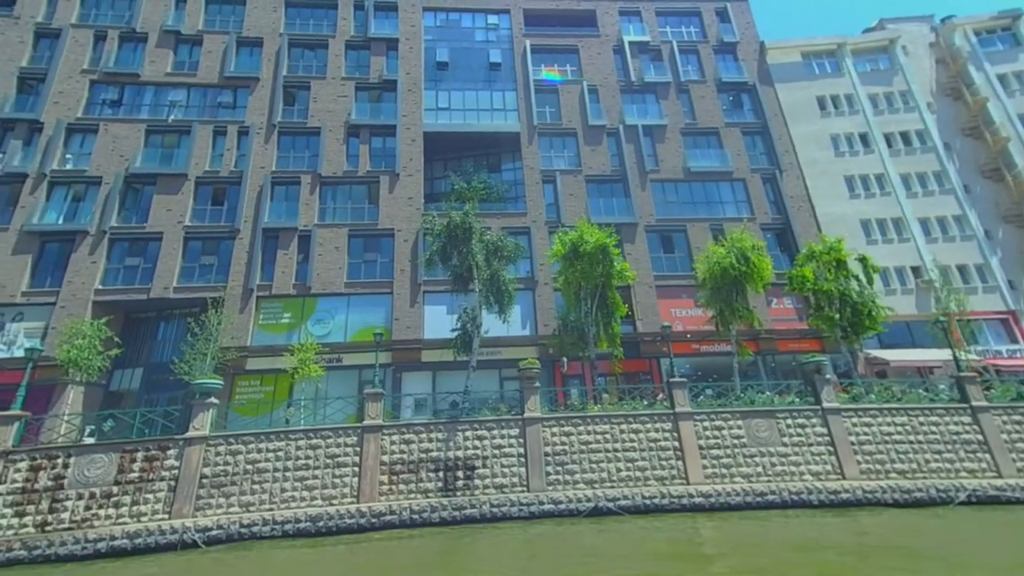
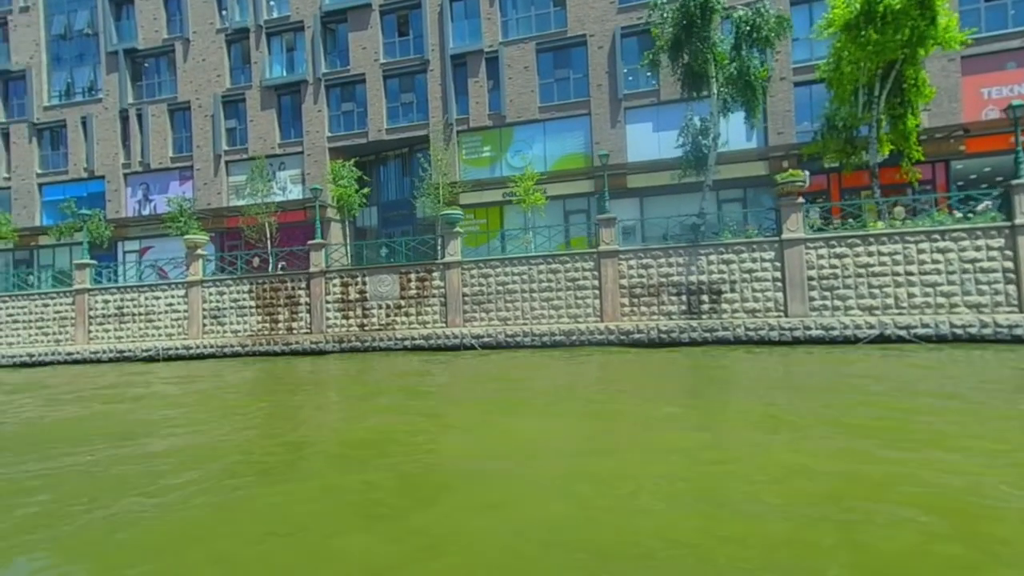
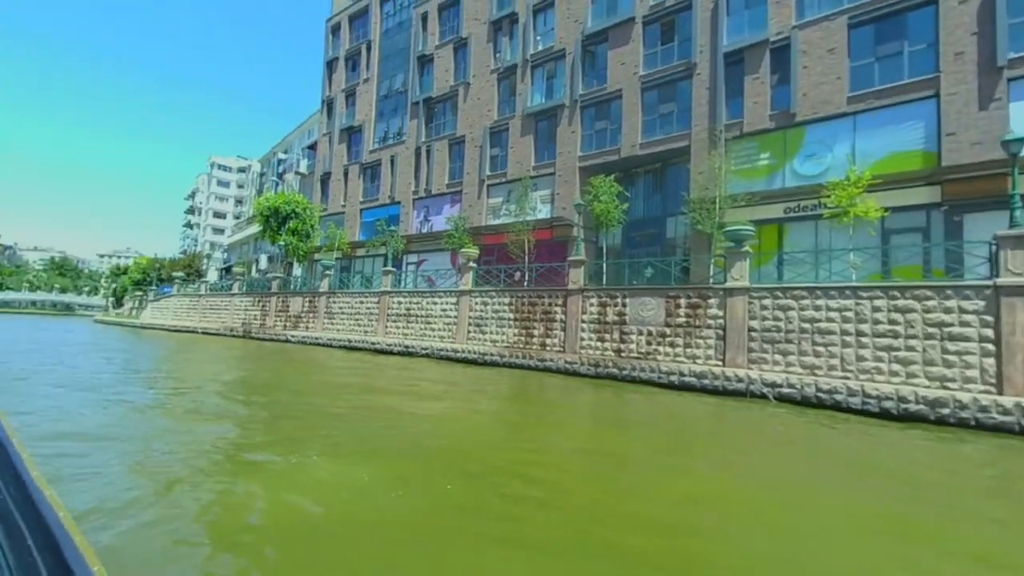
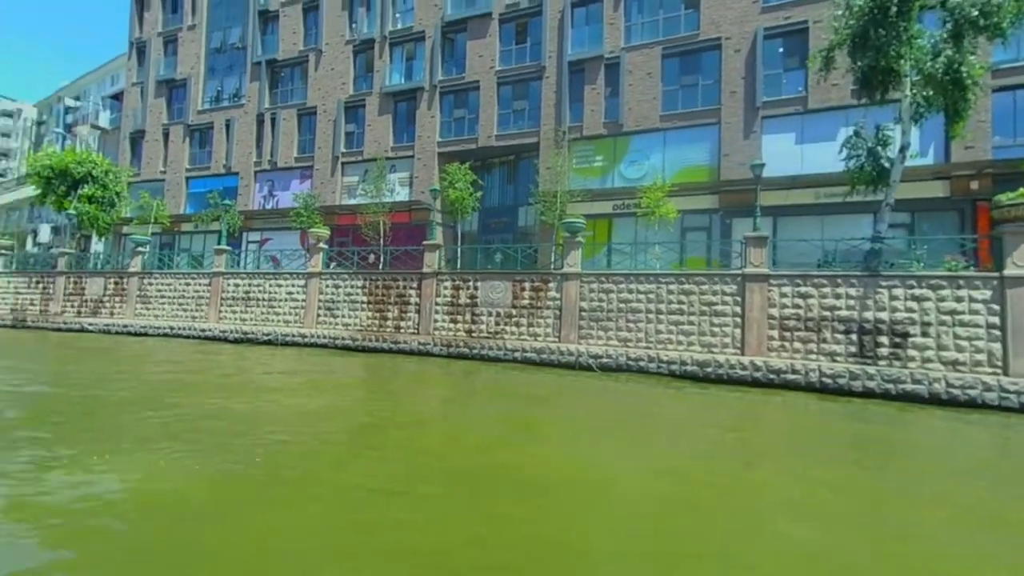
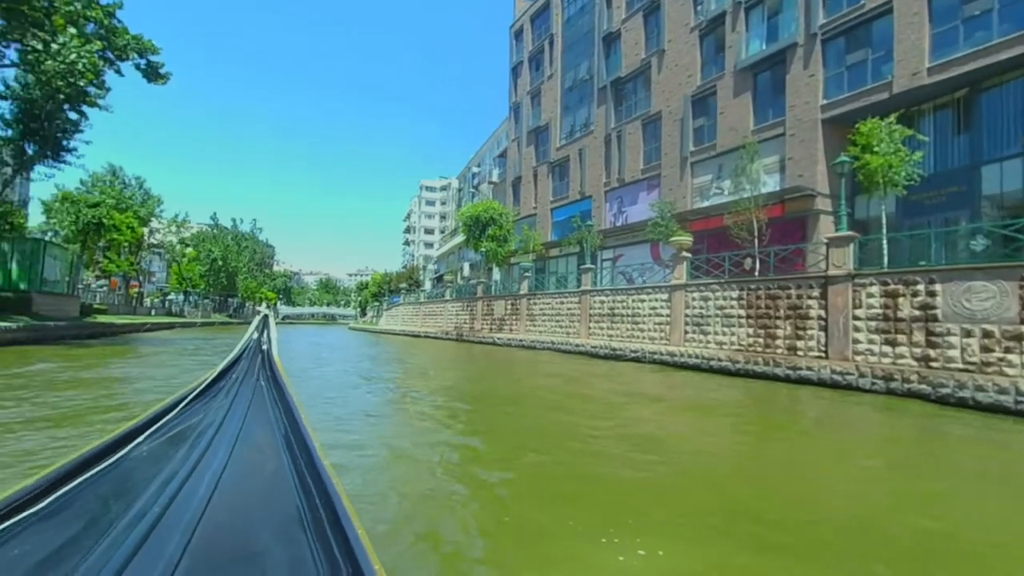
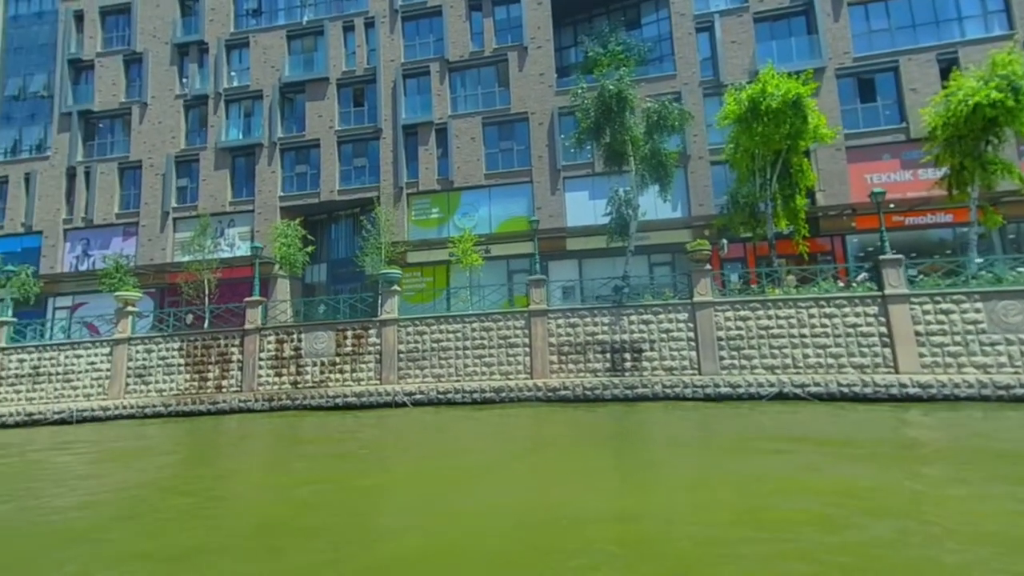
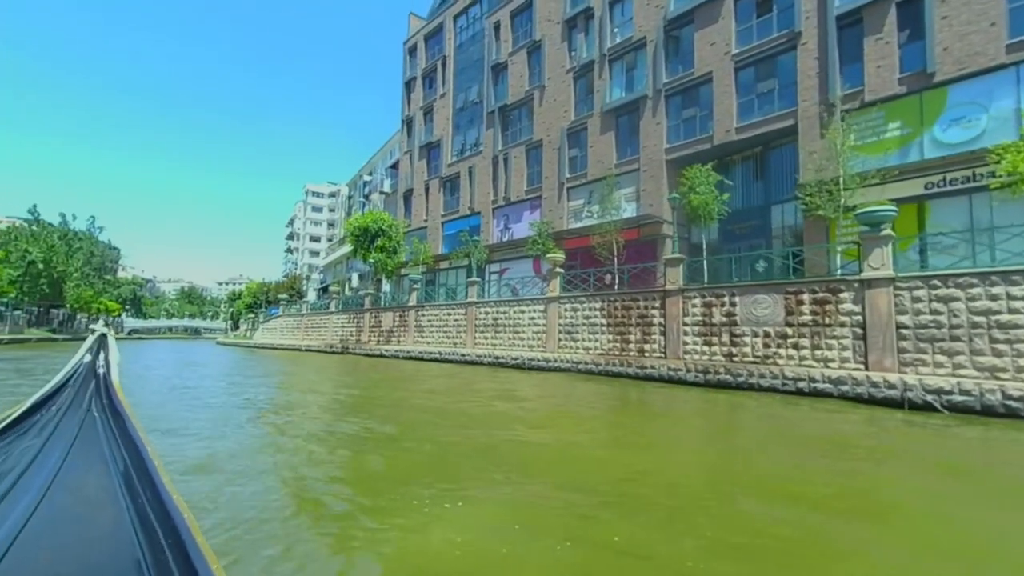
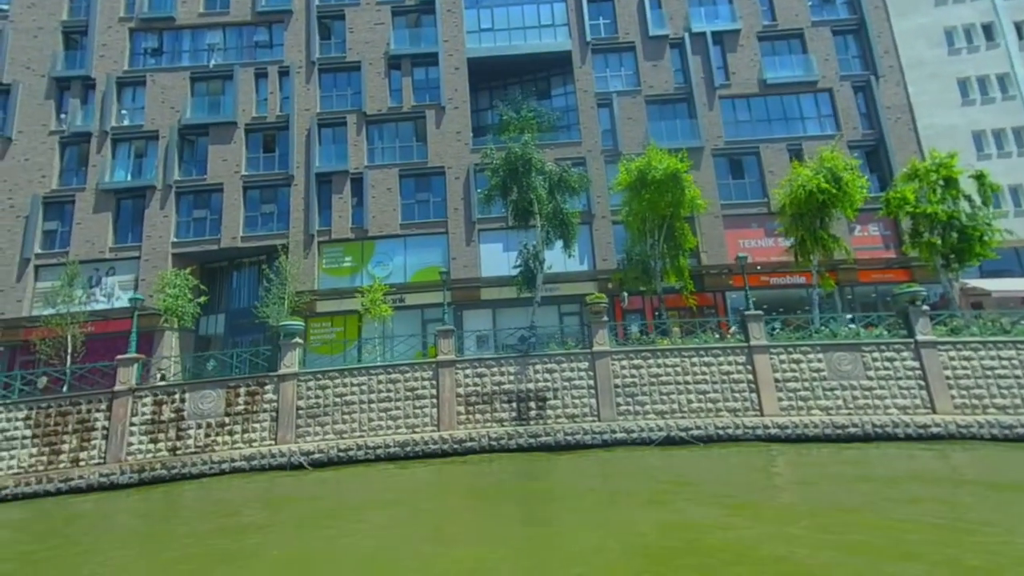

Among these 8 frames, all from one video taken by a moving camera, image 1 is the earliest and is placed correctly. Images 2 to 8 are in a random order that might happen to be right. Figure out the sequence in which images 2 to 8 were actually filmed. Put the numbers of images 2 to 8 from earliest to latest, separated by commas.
8, 6, 2, 4, 3, 7, 5
